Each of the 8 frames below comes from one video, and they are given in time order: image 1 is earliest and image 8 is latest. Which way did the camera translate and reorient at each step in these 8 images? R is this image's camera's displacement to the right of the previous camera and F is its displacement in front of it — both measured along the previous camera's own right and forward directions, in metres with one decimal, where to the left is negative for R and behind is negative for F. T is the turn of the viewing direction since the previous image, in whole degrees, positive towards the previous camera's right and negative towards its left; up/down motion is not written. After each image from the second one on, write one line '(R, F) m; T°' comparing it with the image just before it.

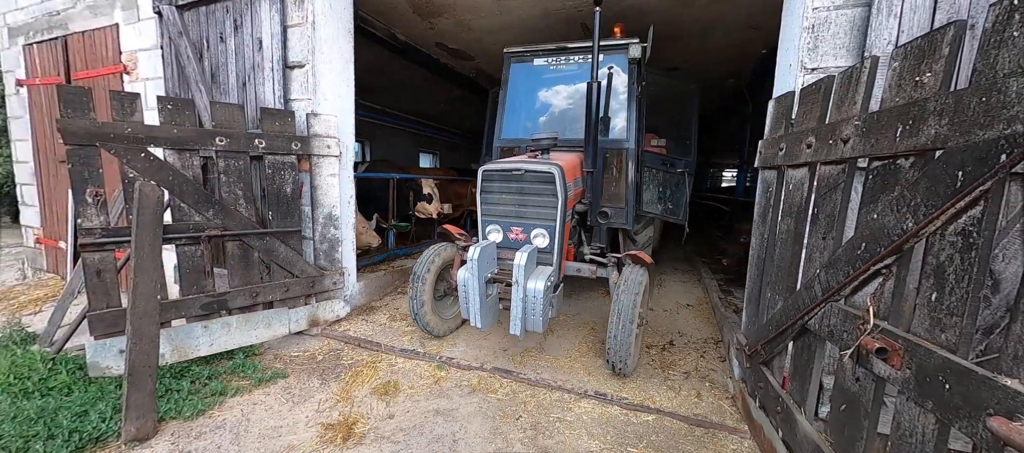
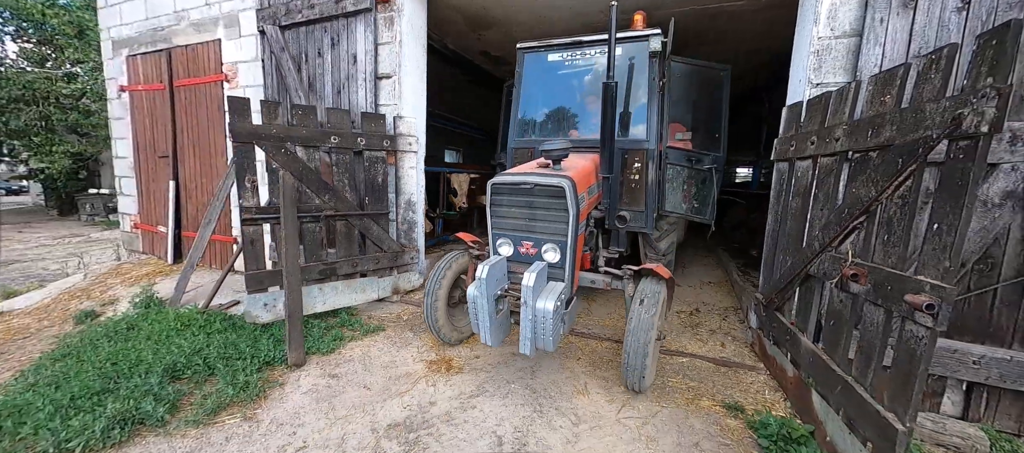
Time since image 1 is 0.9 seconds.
(-0.3, -0.5) m; -1°
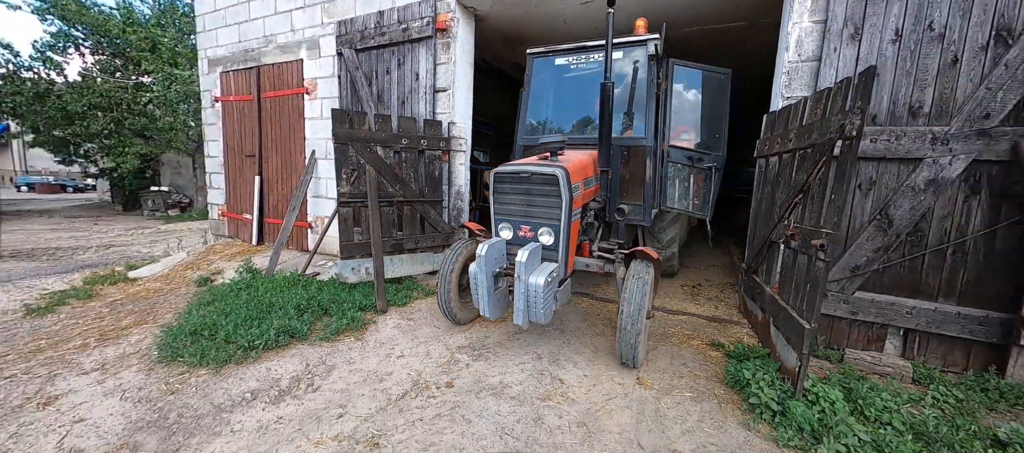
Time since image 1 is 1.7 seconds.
(-0.1, -0.6) m; -3°
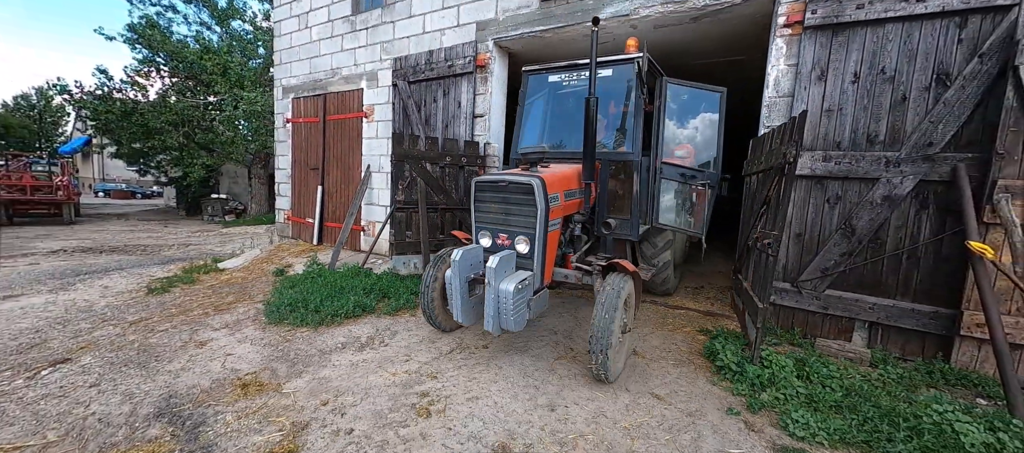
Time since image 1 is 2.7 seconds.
(0.0, -0.6) m; -4°
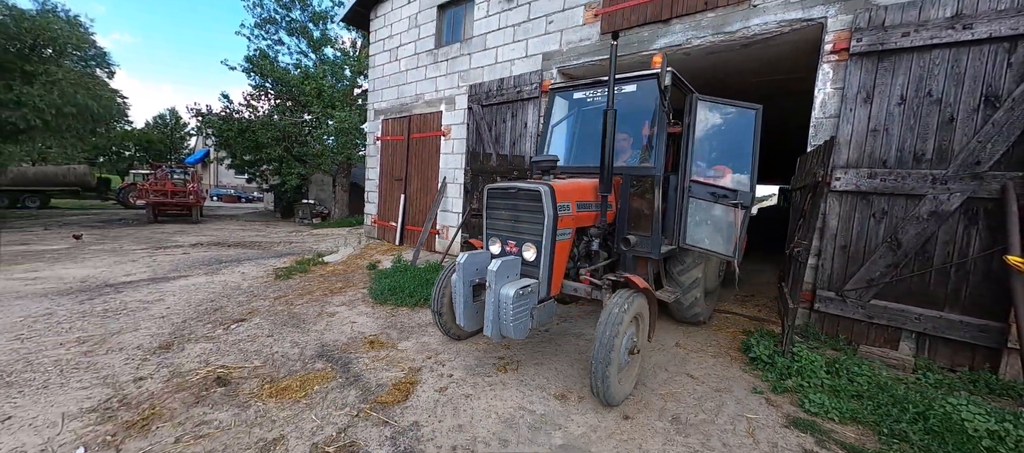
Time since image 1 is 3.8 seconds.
(0.0, -0.5) m; -9°
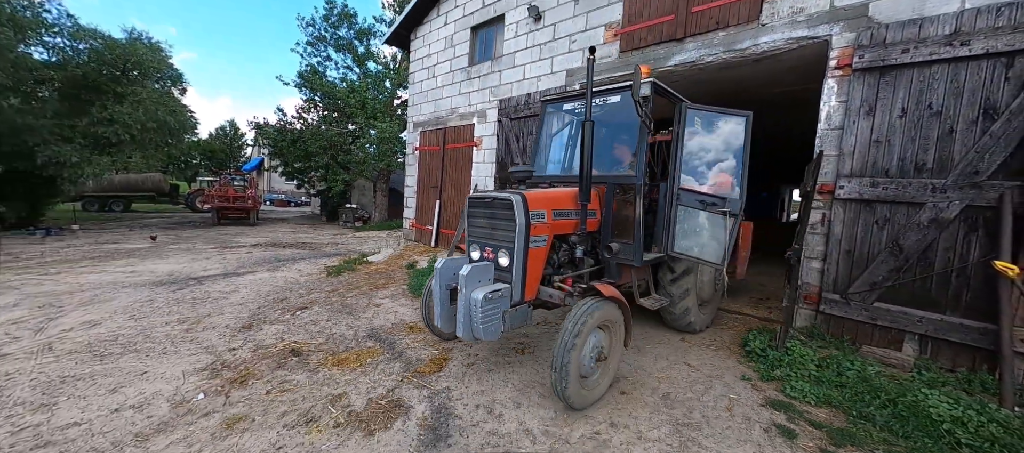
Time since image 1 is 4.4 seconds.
(+0.1, -0.4) m; -5°
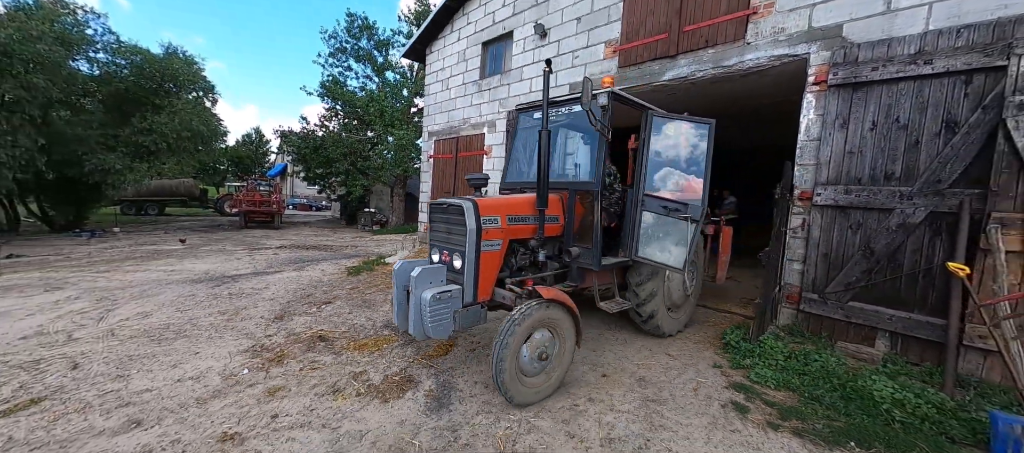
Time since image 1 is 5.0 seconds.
(+0.1, -0.3) m; -2°
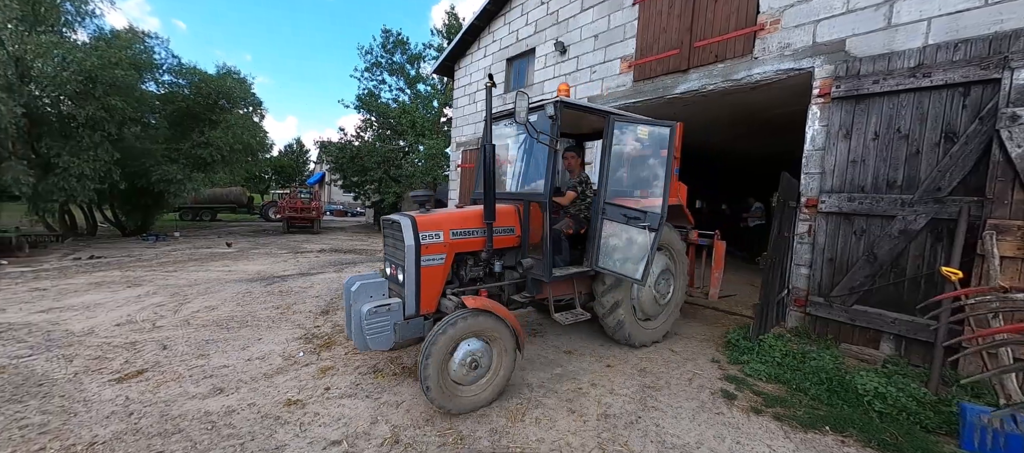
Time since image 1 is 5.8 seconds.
(+0.1, -0.4) m; -4°
